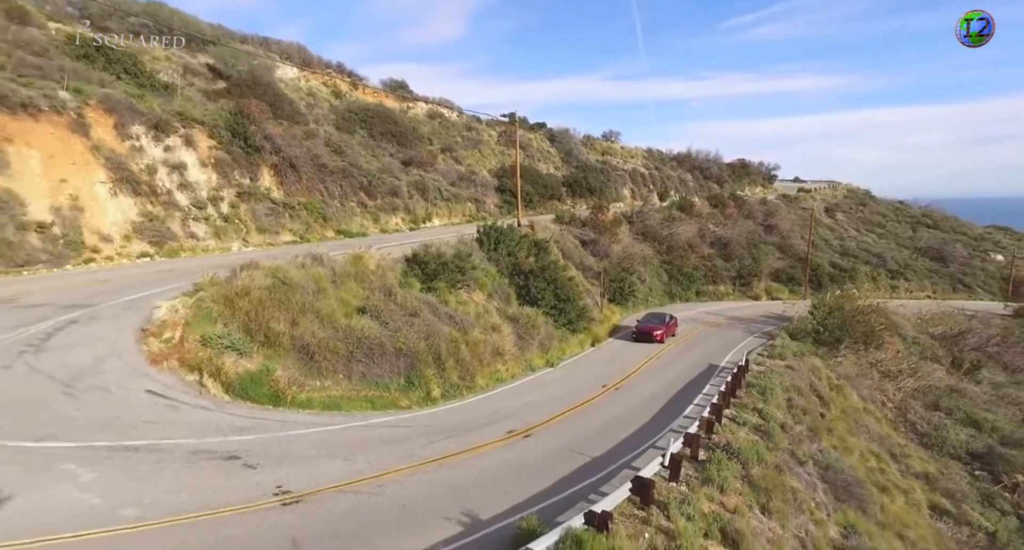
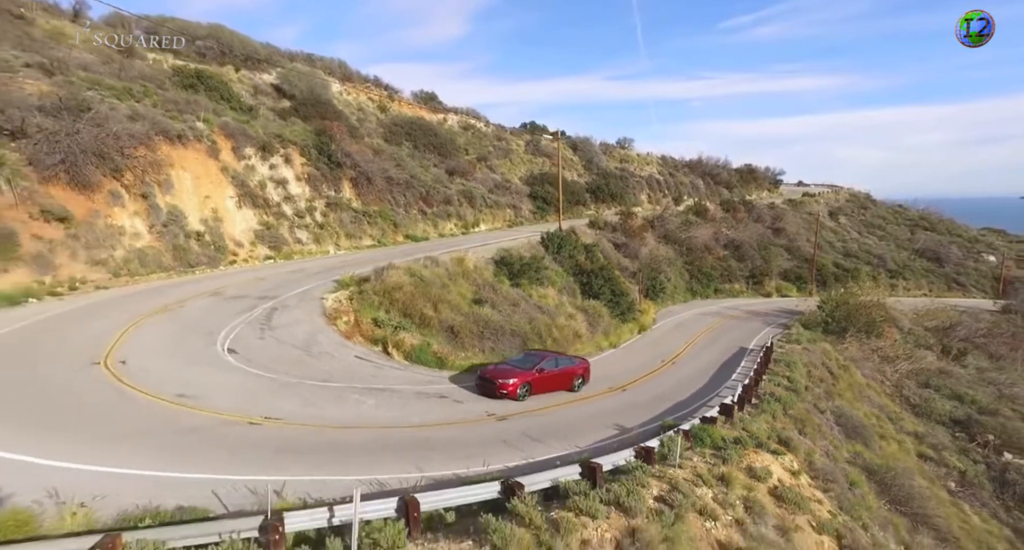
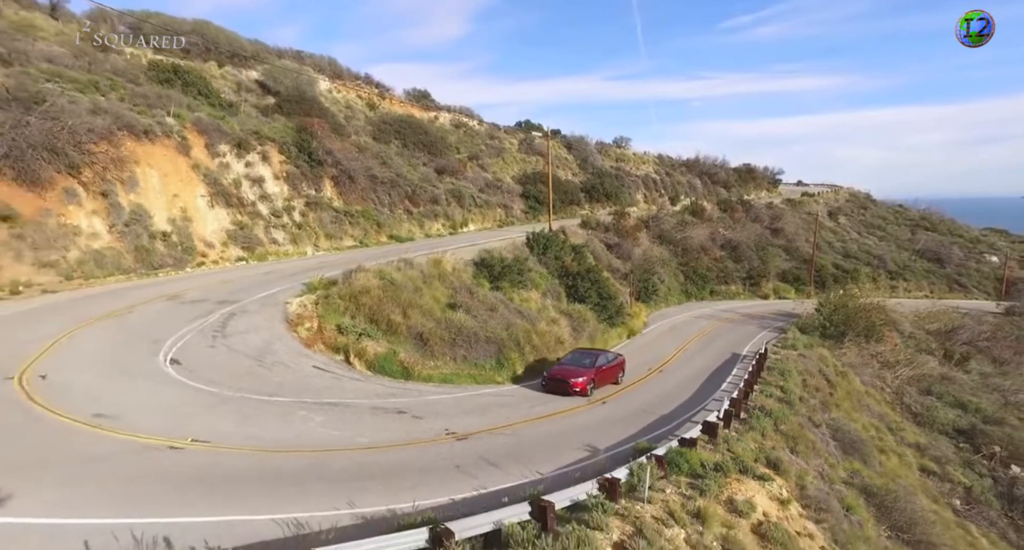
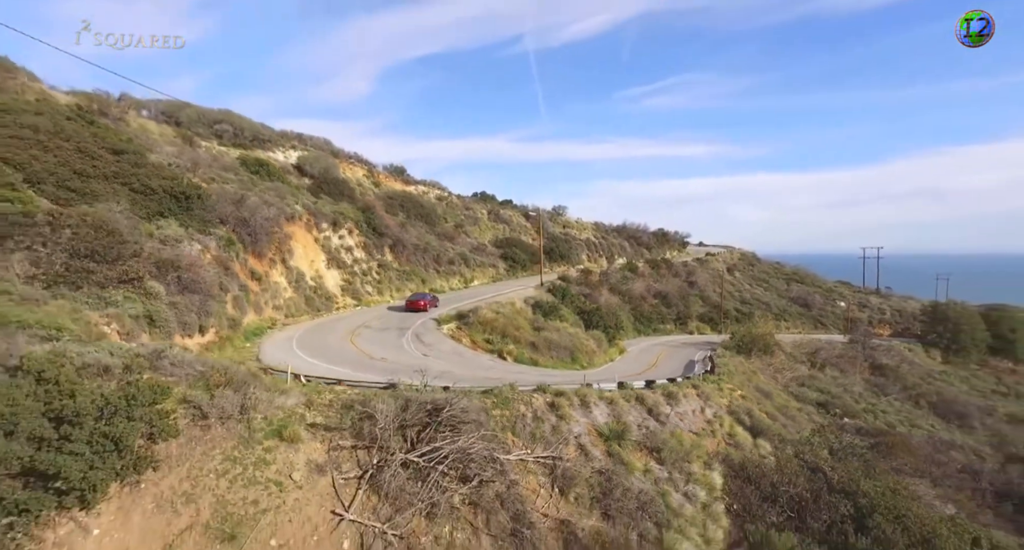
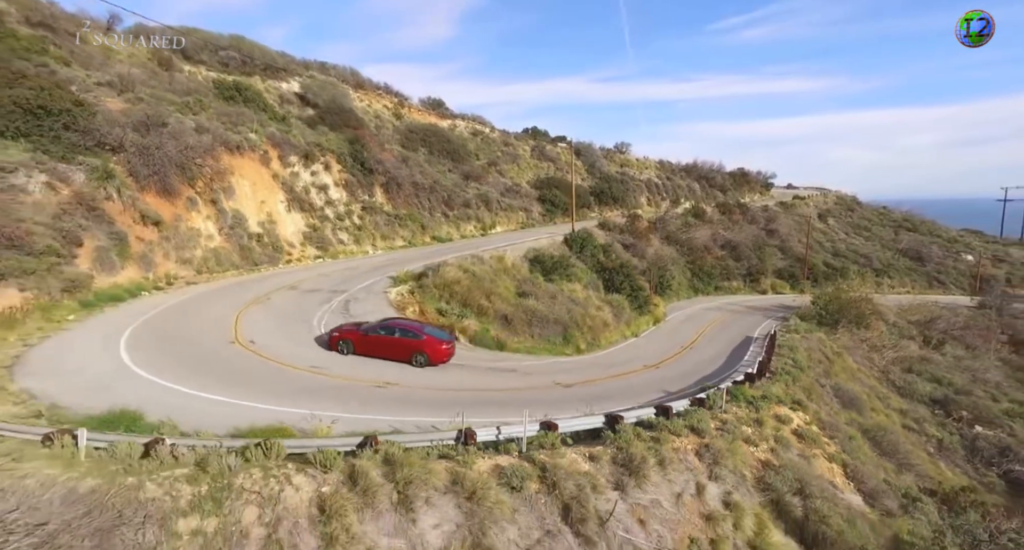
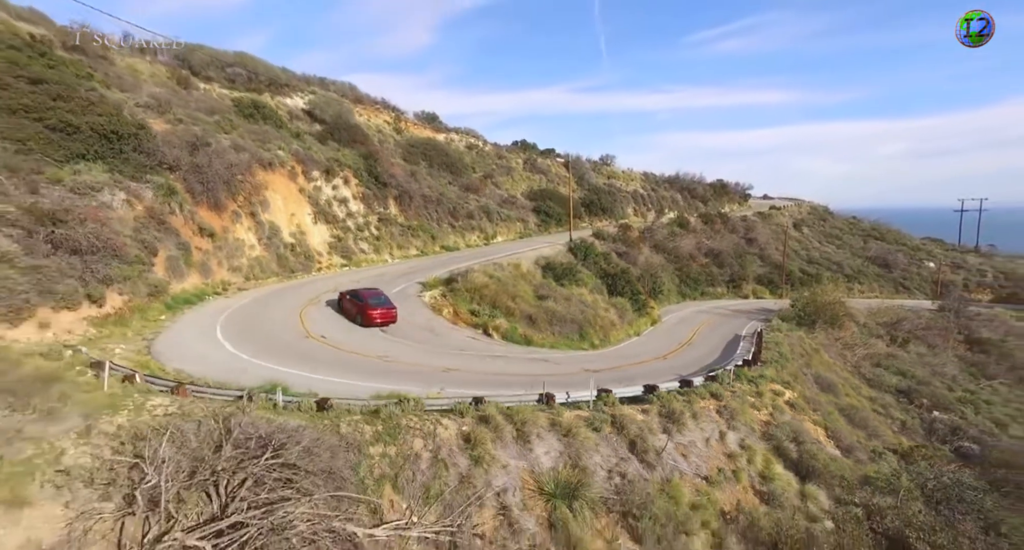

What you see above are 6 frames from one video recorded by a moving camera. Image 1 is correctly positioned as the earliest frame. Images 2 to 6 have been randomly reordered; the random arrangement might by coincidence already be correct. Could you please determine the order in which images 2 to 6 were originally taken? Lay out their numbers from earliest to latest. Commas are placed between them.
3, 2, 5, 6, 4
